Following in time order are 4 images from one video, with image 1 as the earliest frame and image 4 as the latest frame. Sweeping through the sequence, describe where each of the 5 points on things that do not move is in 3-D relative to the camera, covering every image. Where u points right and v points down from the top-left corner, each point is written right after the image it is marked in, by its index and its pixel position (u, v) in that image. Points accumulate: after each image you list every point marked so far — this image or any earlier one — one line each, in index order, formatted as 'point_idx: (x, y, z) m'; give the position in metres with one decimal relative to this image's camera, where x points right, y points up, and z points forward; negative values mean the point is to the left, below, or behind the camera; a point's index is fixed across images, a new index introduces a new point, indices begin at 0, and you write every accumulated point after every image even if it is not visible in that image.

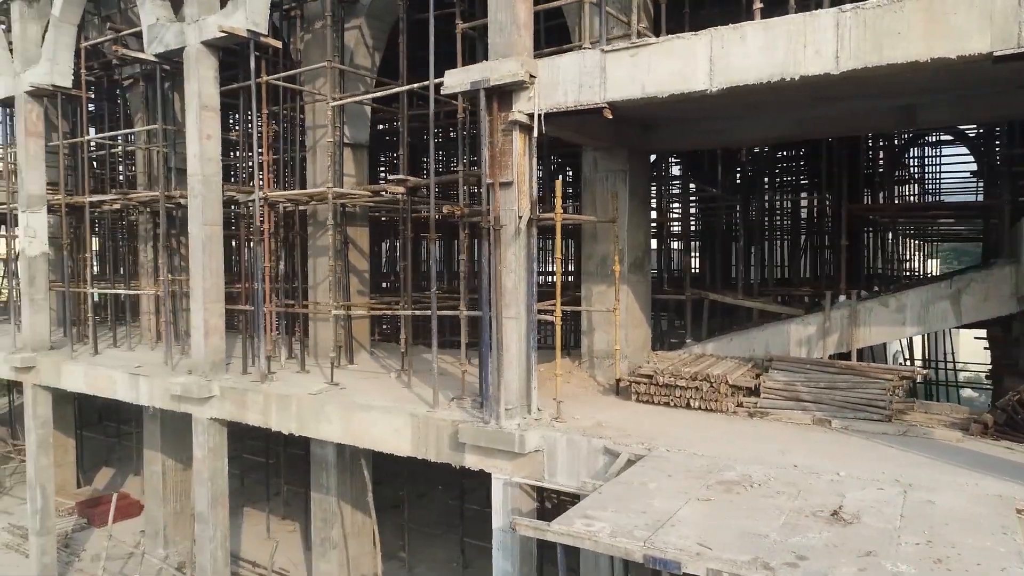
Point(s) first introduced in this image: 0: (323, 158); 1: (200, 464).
0: (-2.9, +2.0, +11.2) m
1: (-4.2, -2.4, +9.7) m
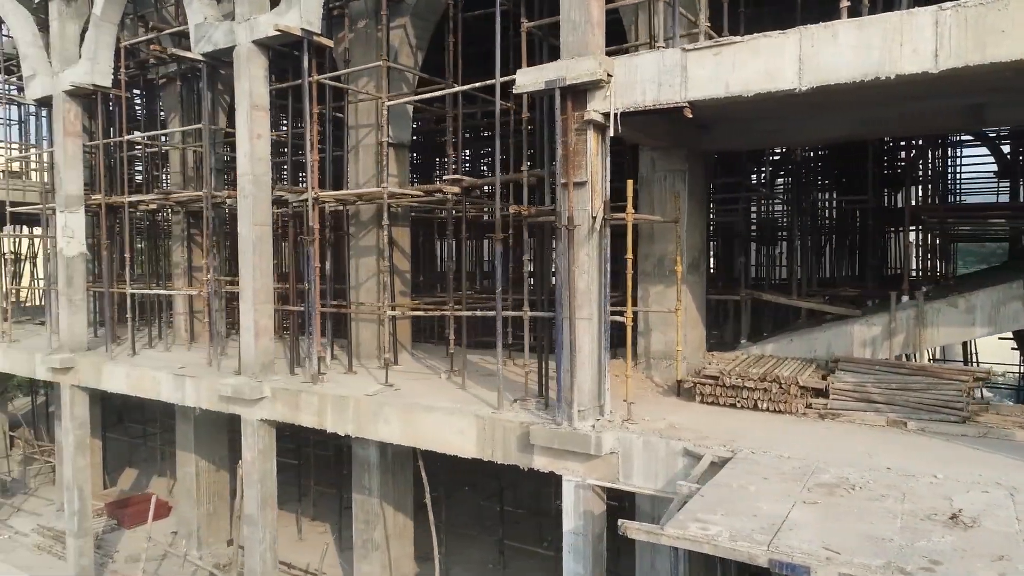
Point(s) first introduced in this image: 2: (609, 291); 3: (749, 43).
0: (-2.2, +2.0, +11.1) m
1: (-3.5, -2.4, +9.6) m
2: (+0.9, 0.0, +6.9) m
3: (+2.0, +2.0, +5.9) m
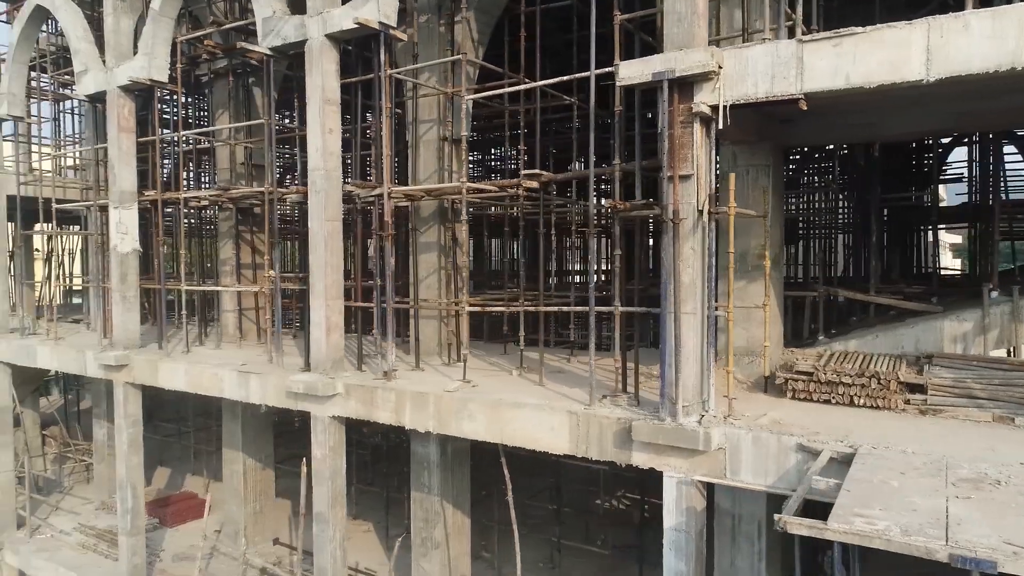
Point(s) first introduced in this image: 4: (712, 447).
0: (-1.3, +2.1, +11.1) m
1: (-2.5, -2.3, +9.5) m
2: (+1.9, 0.0, +6.9) m
3: (+2.9, +2.1, +5.9) m
4: (+1.8, -1.5, +6.5) m
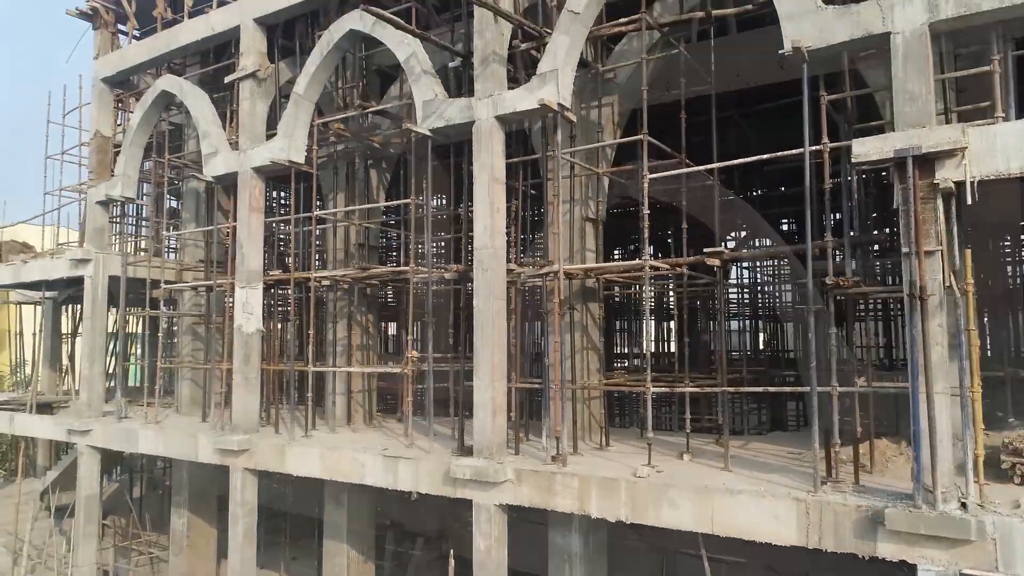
0: (+0.9, +0.9, +11.0) m
1: (-0.3, -3.3, +9.0) m
2: (+4.1, -0.7, +6.6) m
3: (+5.2, +1.5, +5.9) m
4: (+4.0, -2.1, +6.1) m
